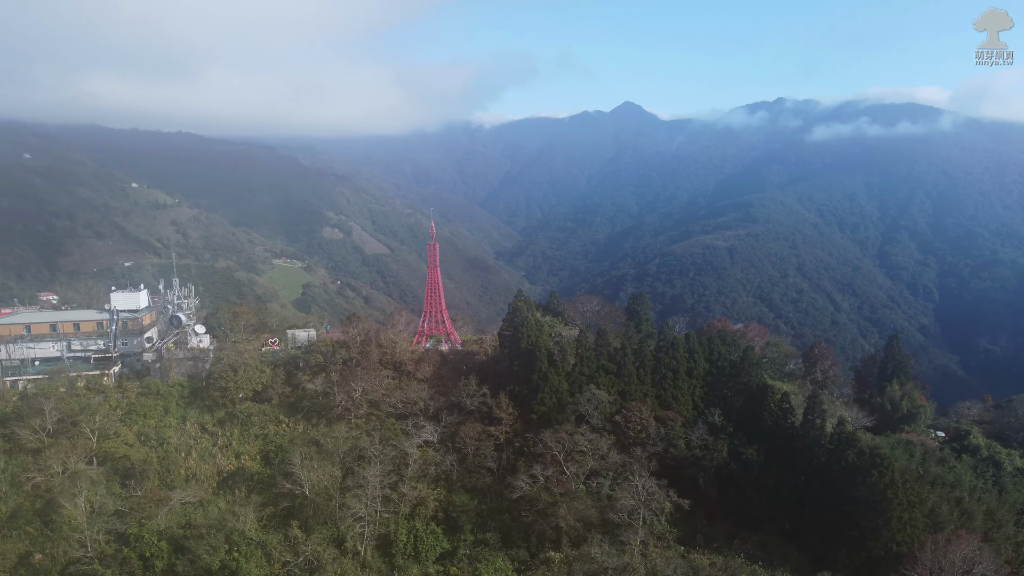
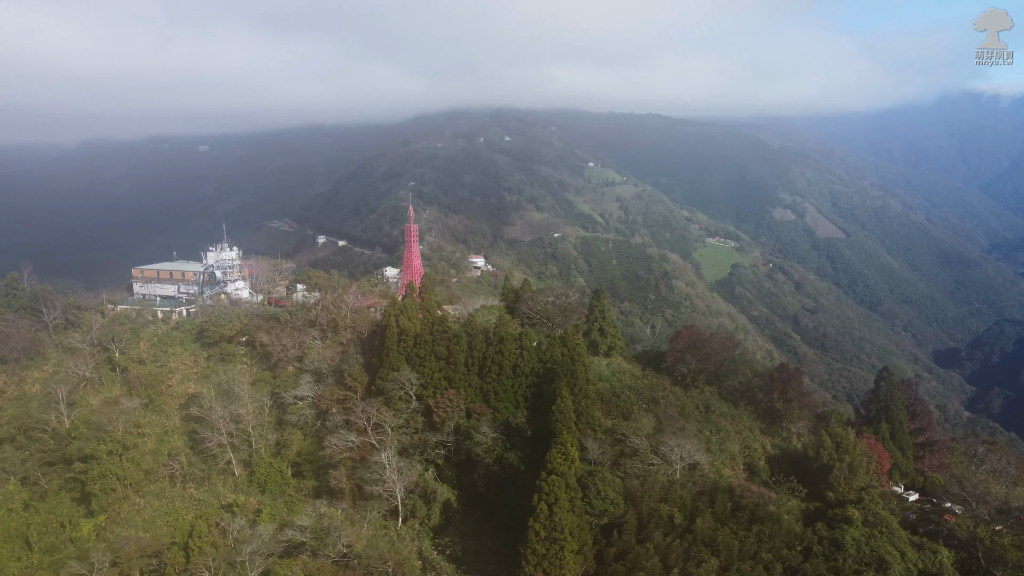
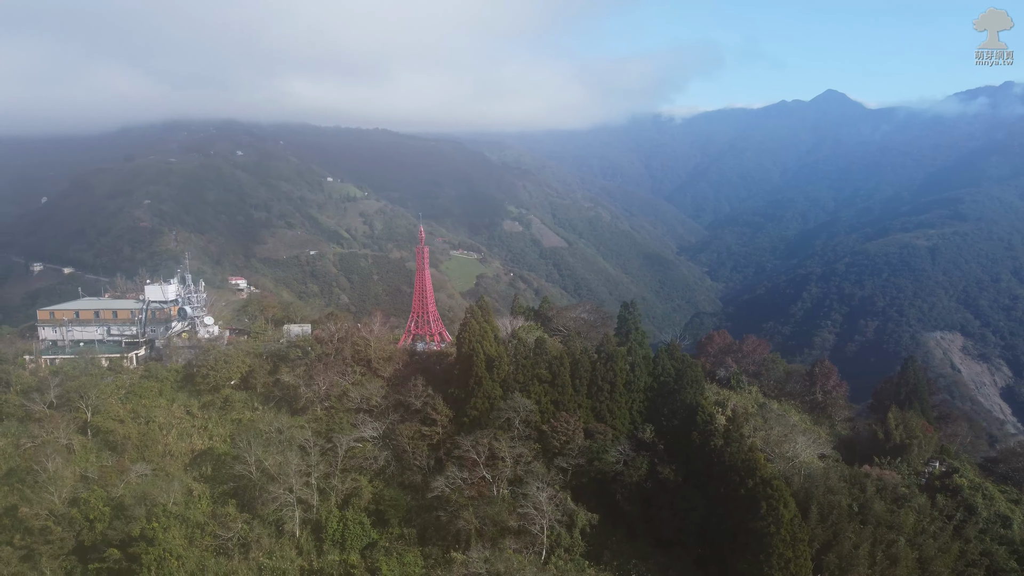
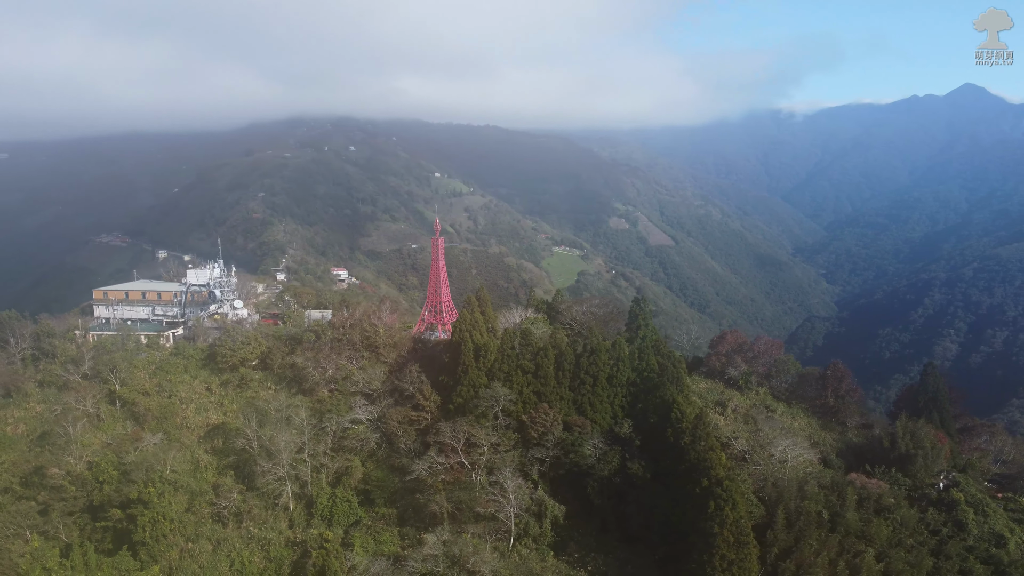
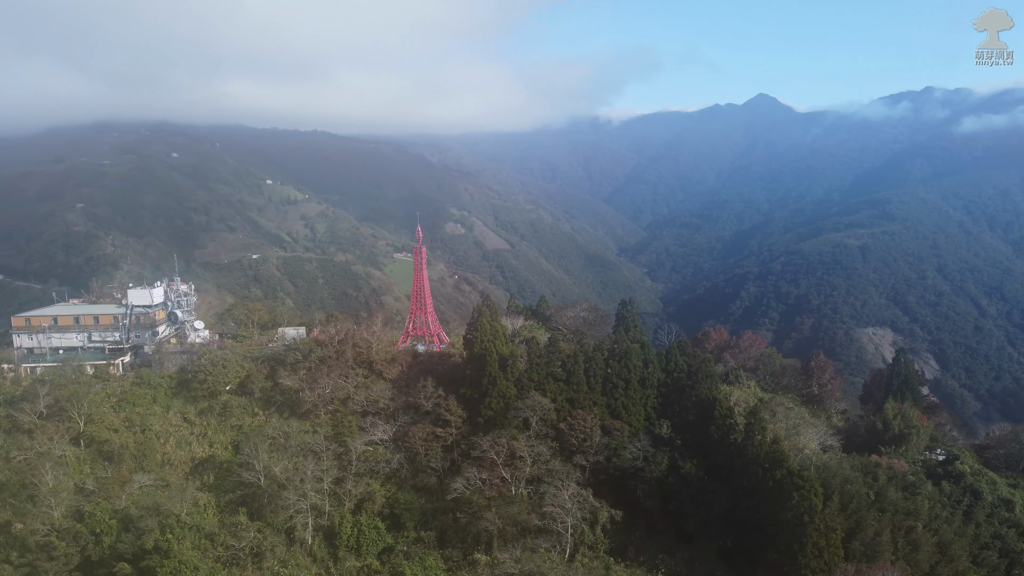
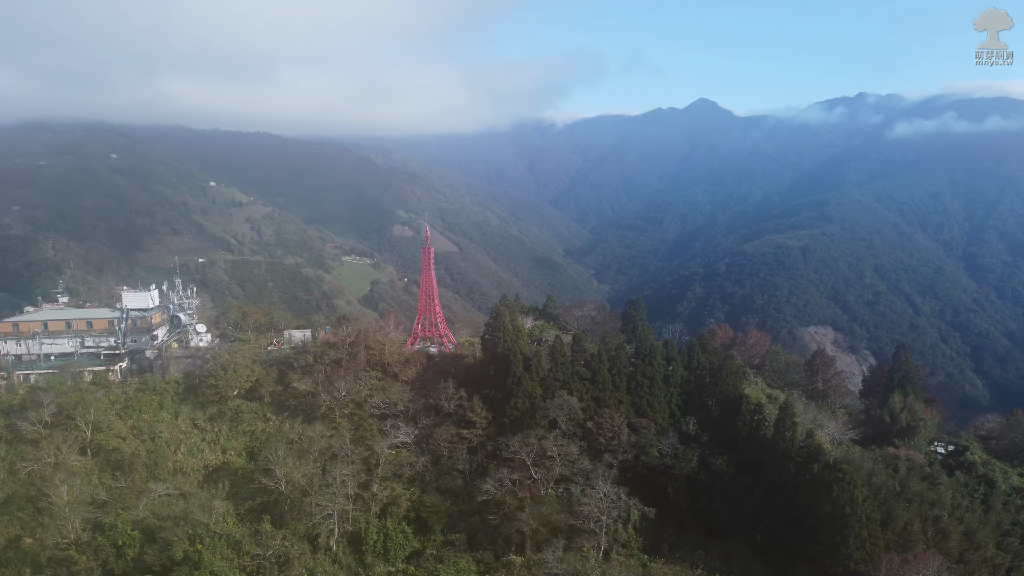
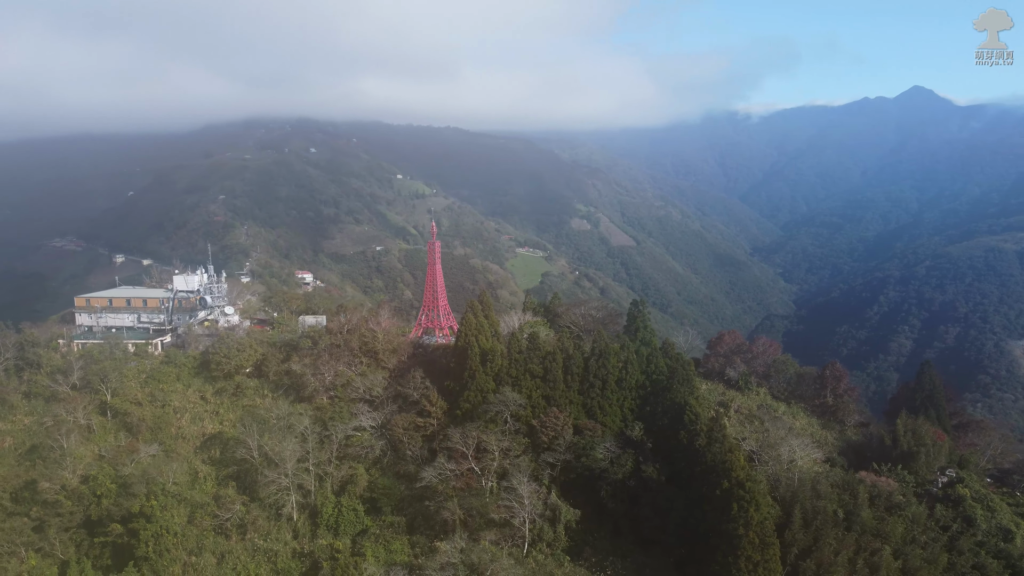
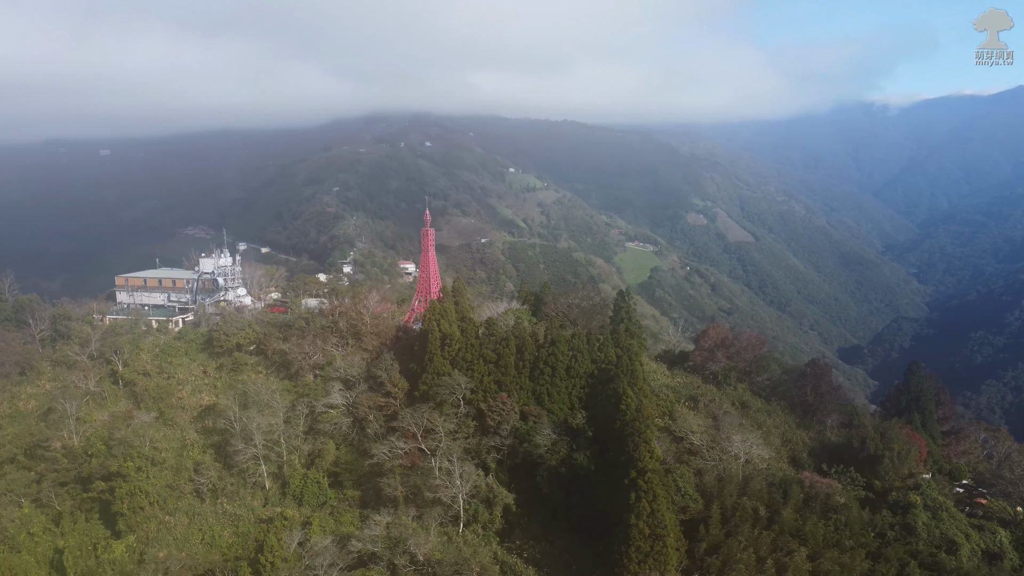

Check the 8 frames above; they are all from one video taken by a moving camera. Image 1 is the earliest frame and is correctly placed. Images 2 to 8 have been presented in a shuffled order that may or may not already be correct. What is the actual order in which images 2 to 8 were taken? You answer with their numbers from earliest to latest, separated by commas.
6, 5, 3, 7, 4, 8, 2
